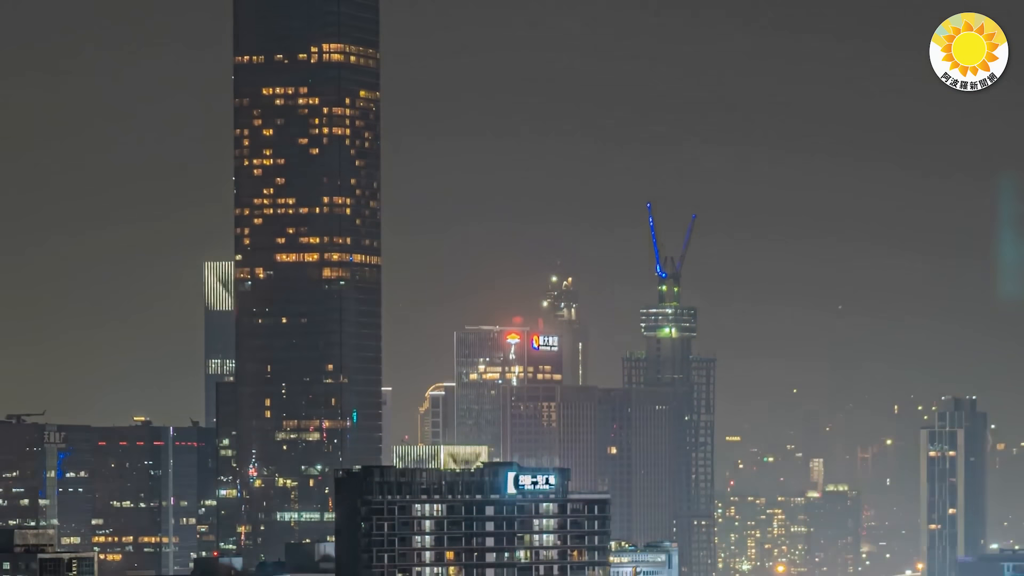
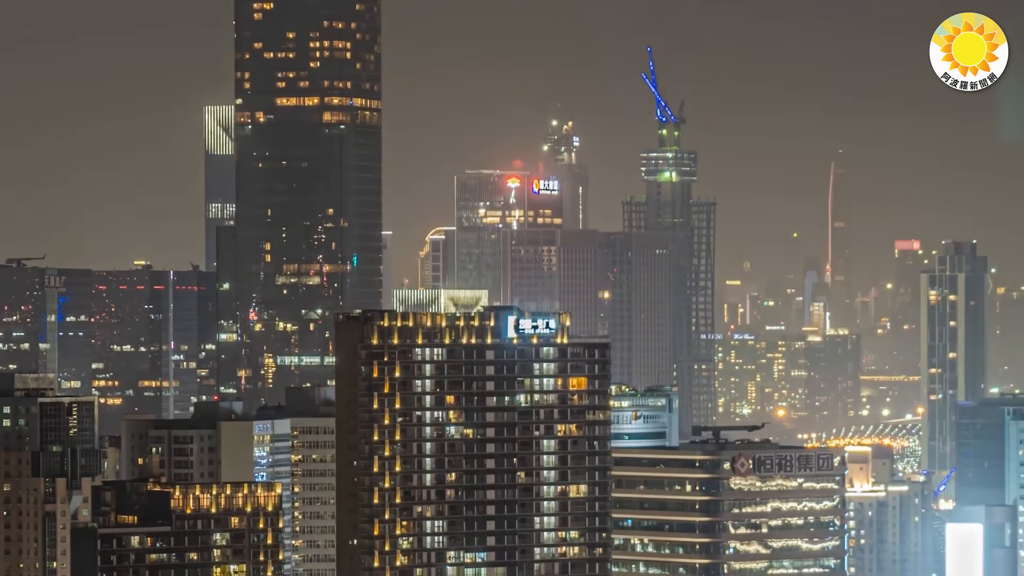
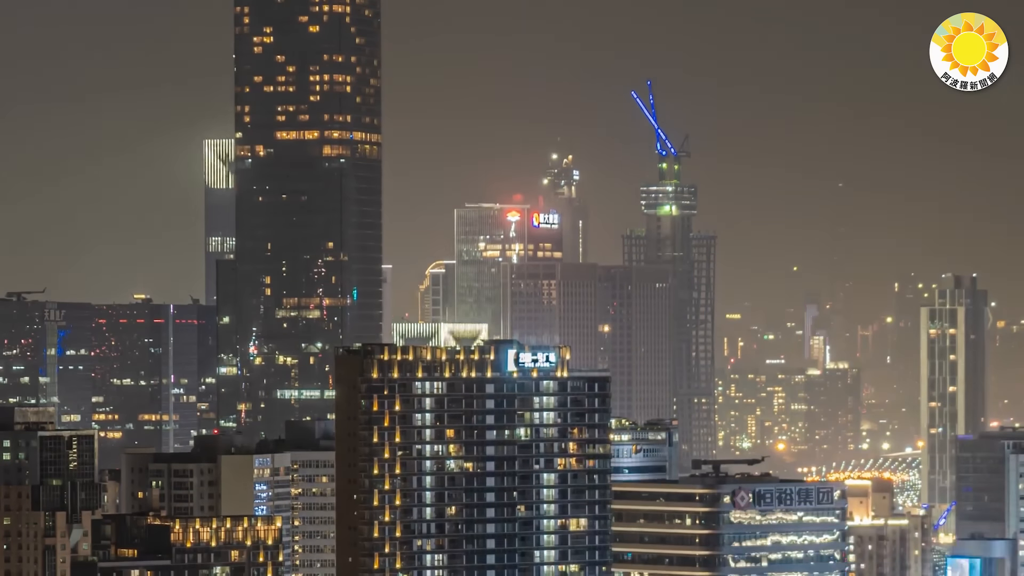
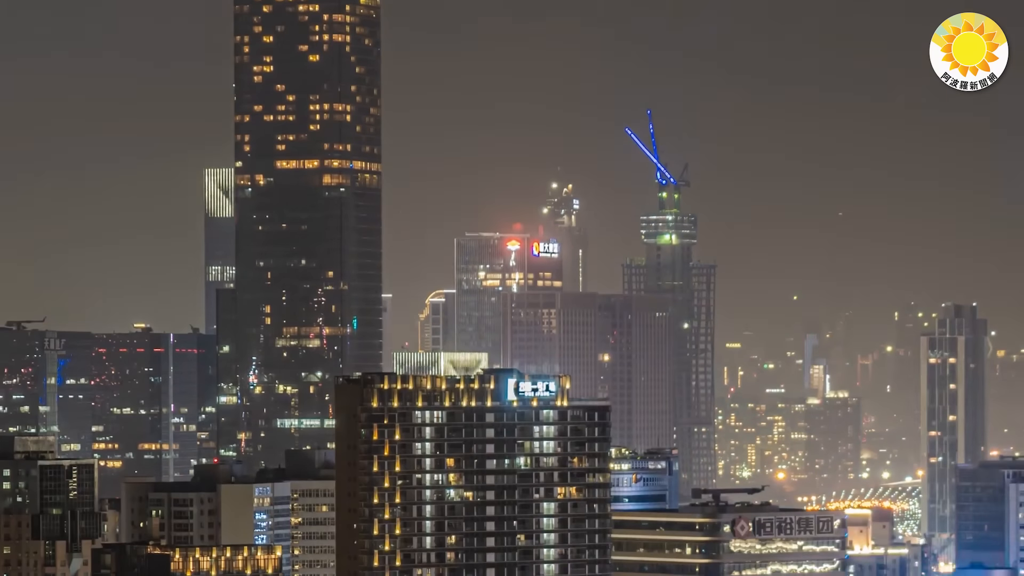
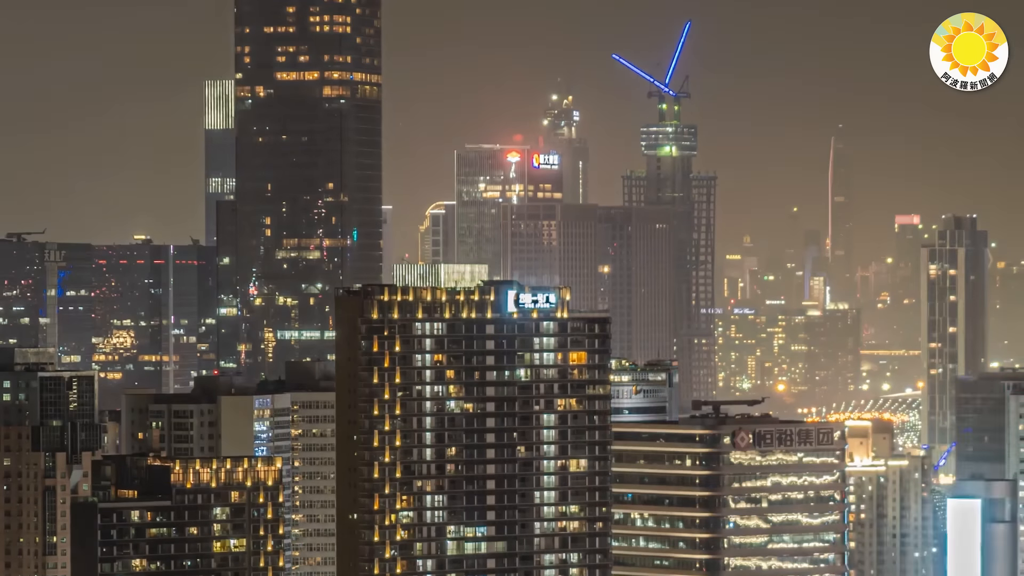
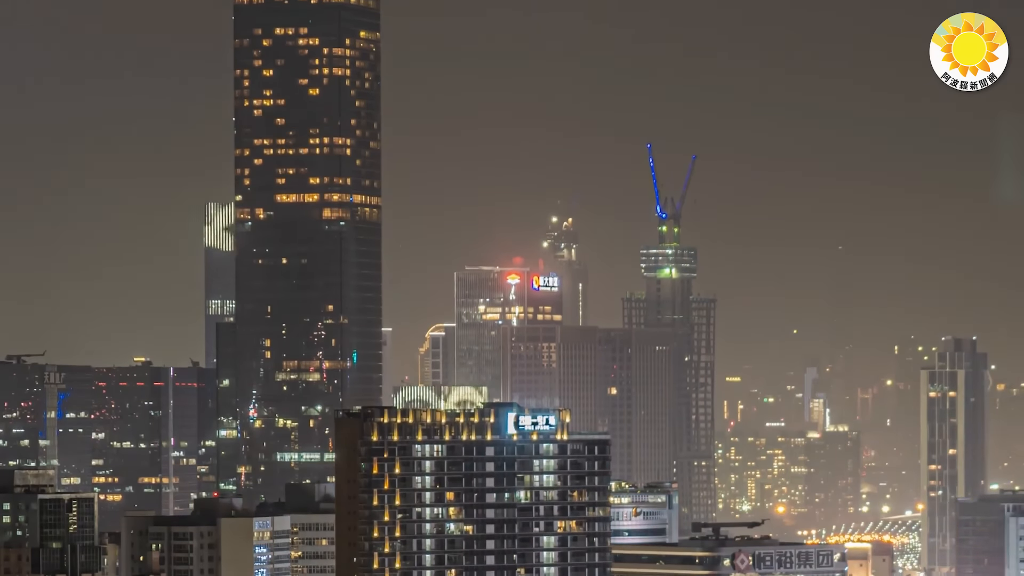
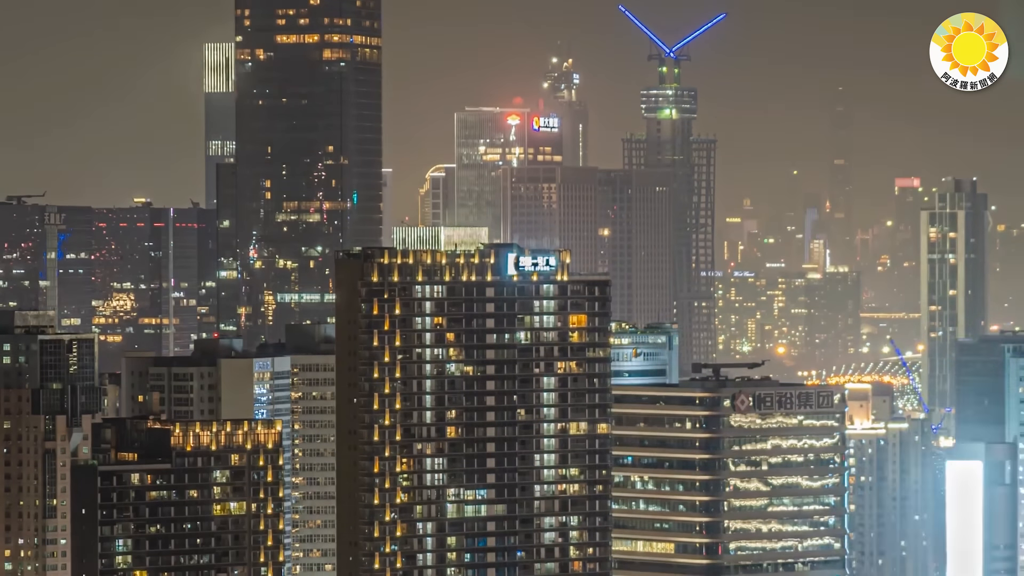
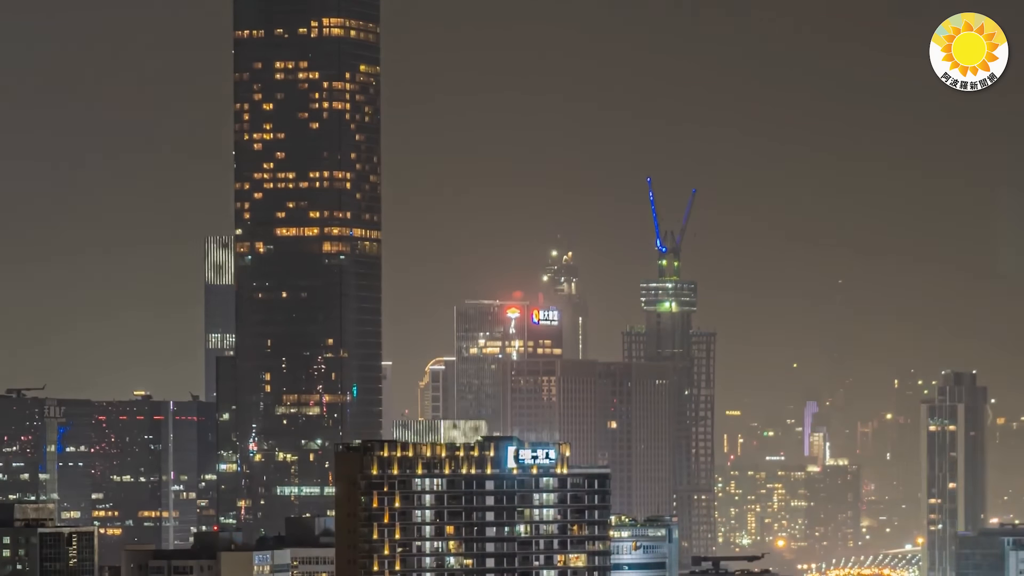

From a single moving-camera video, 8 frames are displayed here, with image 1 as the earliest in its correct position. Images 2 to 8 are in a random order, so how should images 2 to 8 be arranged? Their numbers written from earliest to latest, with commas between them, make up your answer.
8, 6, 4, 3, 2, 5, 7
